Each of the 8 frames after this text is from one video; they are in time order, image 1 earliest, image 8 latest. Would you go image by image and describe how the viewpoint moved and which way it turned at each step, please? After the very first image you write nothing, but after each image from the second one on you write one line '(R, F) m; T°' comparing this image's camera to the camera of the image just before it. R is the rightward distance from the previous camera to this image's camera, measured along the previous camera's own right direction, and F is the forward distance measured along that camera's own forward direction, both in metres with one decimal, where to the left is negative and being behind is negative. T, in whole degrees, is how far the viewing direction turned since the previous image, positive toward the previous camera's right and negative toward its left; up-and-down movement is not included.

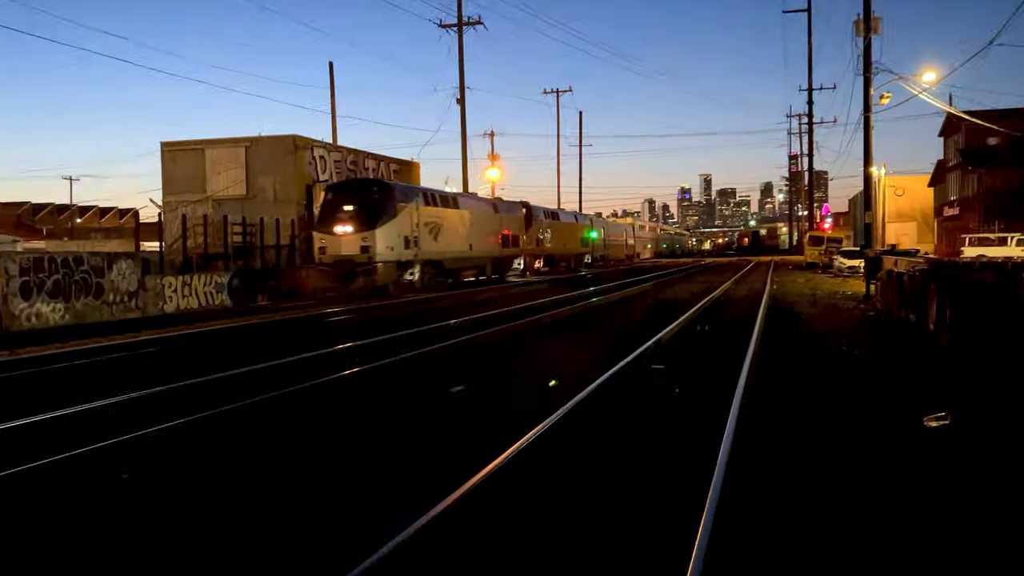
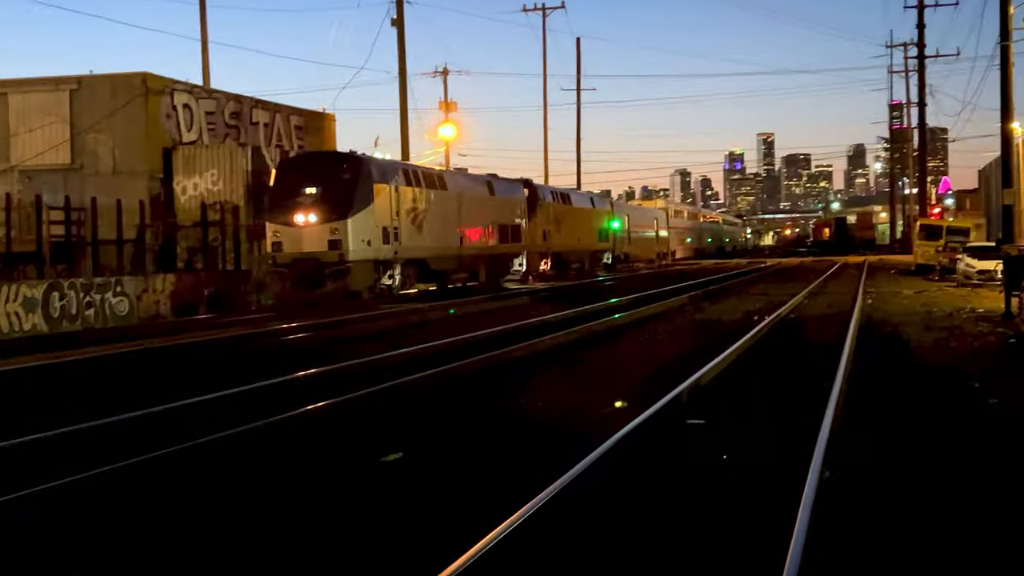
(+0.6, +6.2) m; -1°
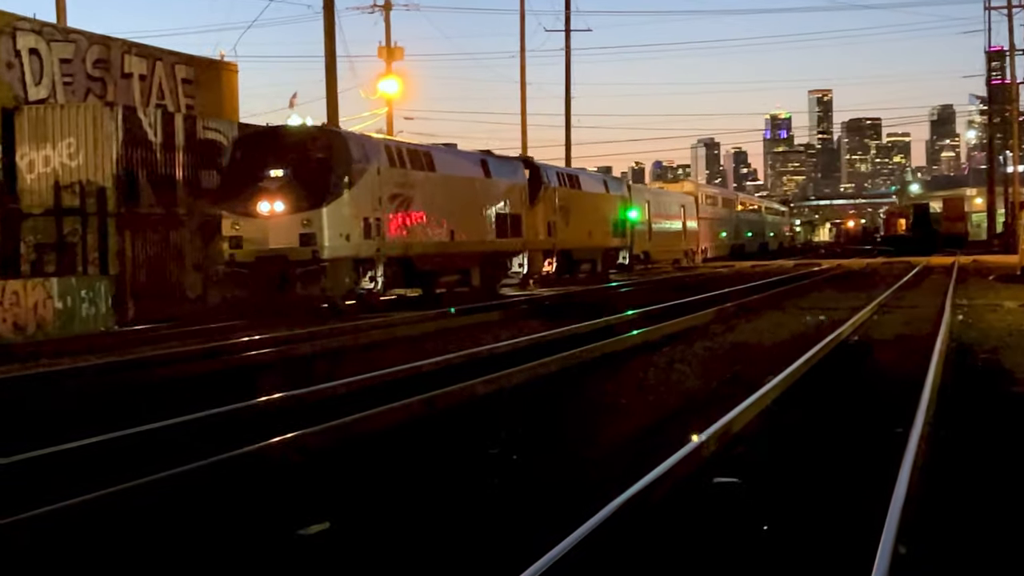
(+0.3, +3.2) m; -1°
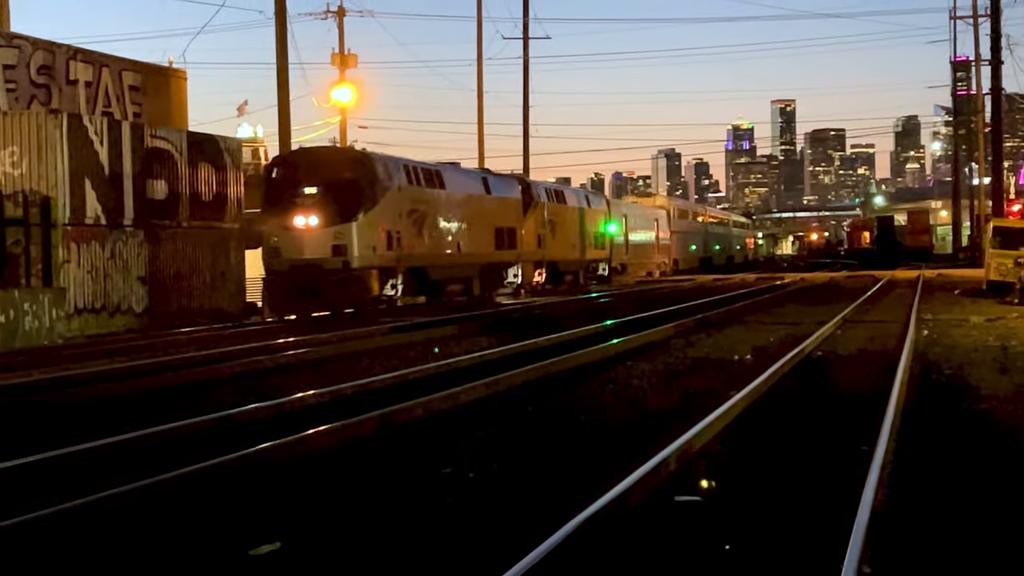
(+0.1, +0.2) m; +1°
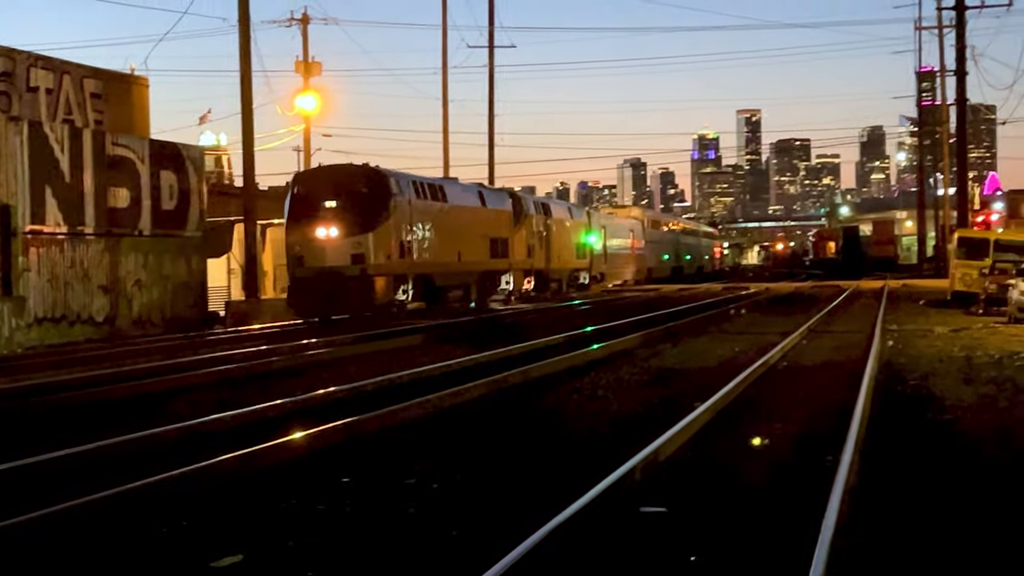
(+0.1, 0.0) m; +1°
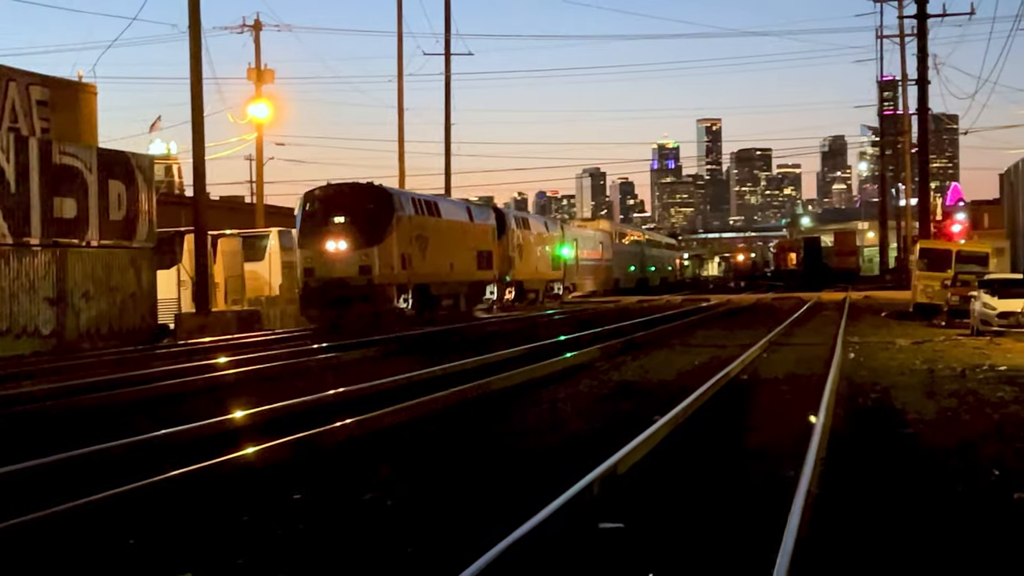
(+0.1, +0.2) m; +1°
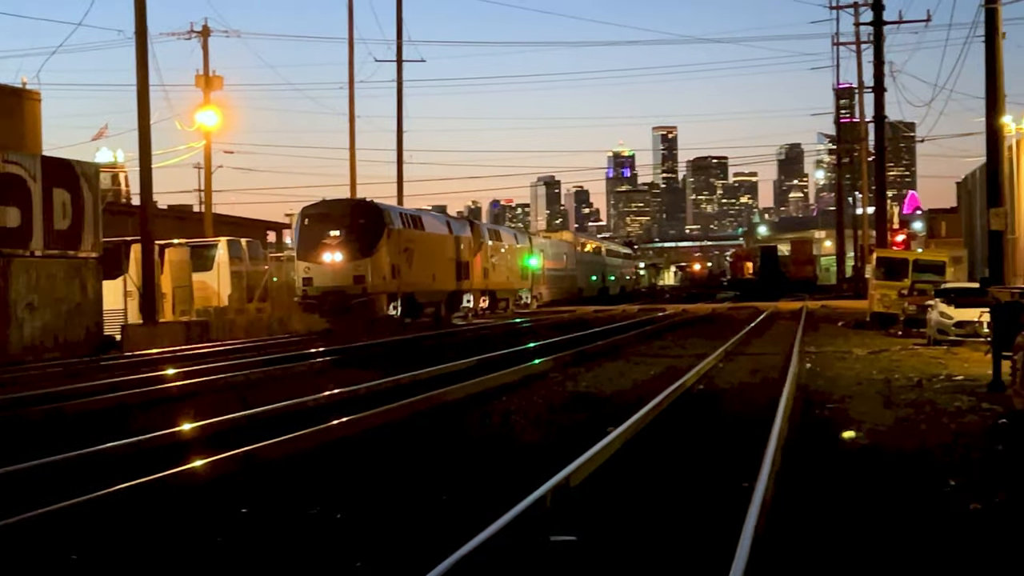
(+0.1, +0.1) m; +1°
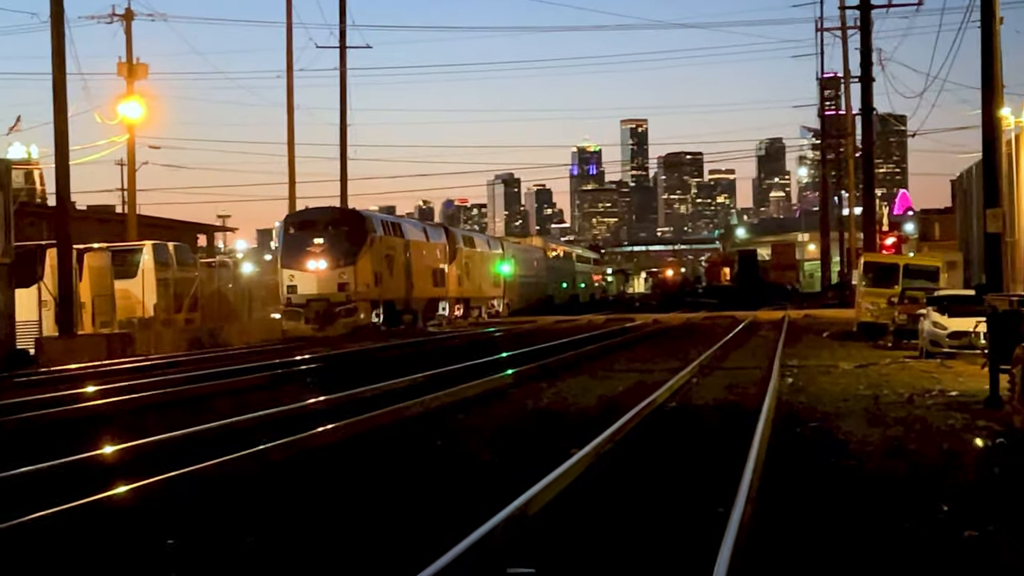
(+0.1, +0.8) m; +1°
